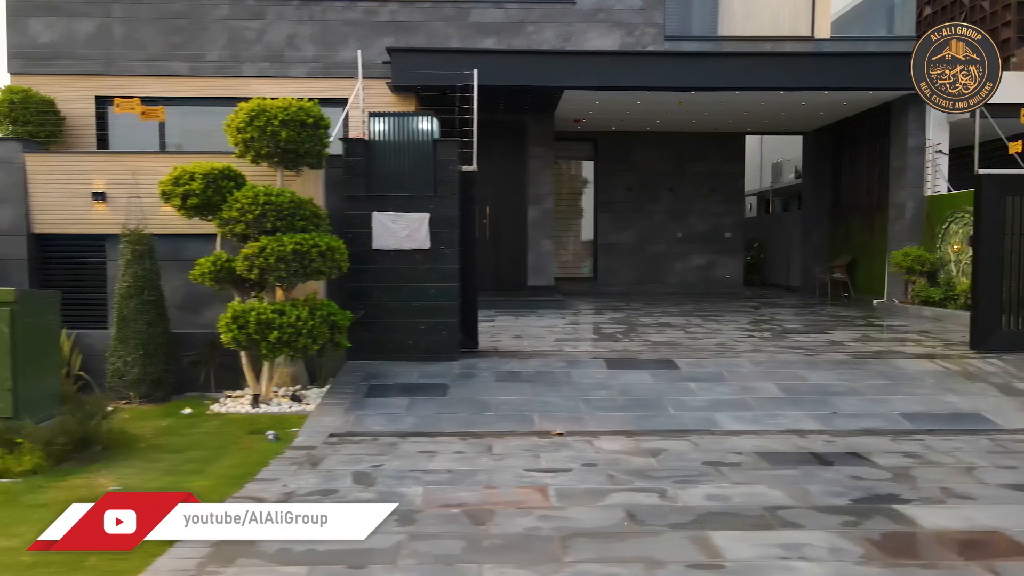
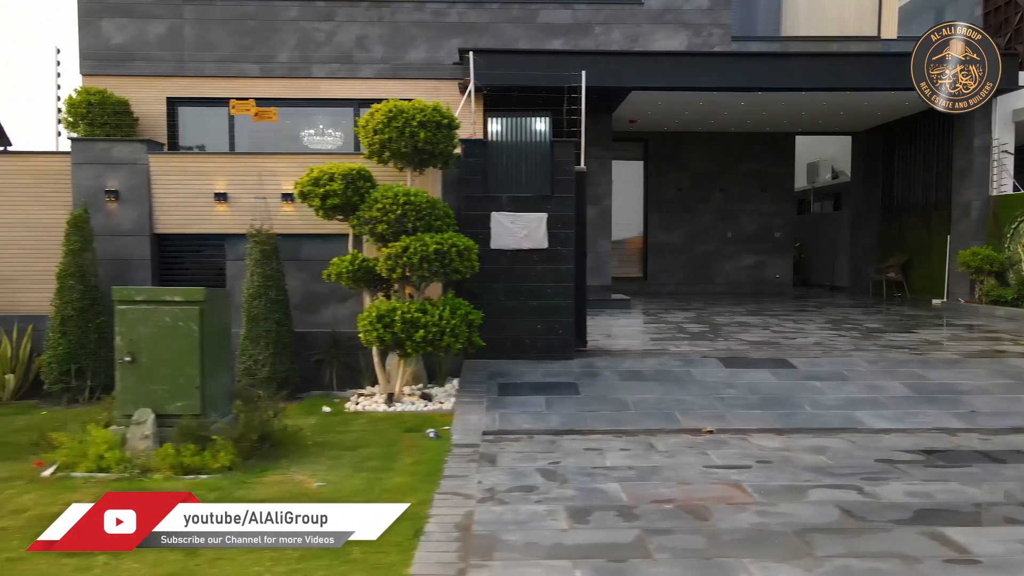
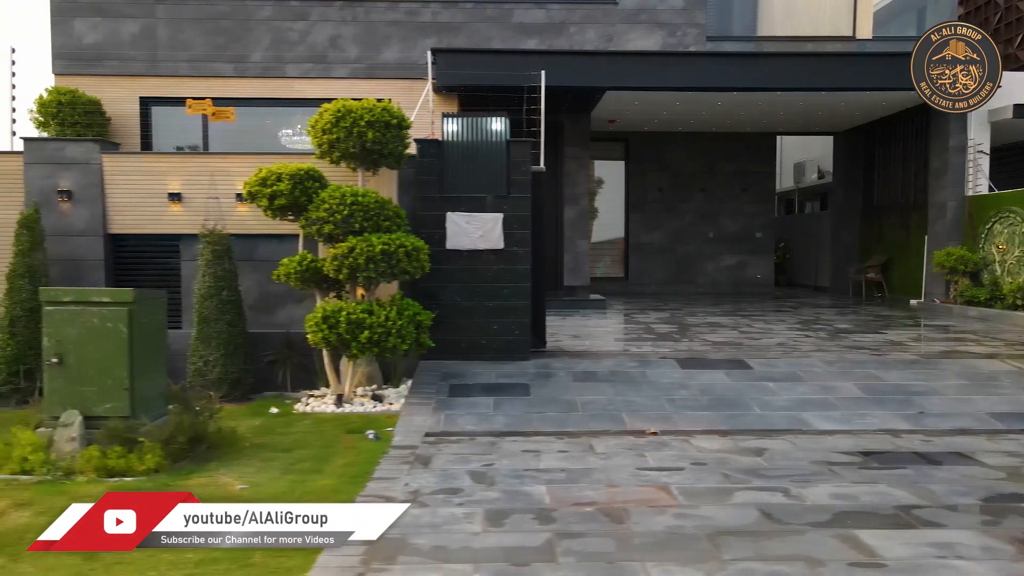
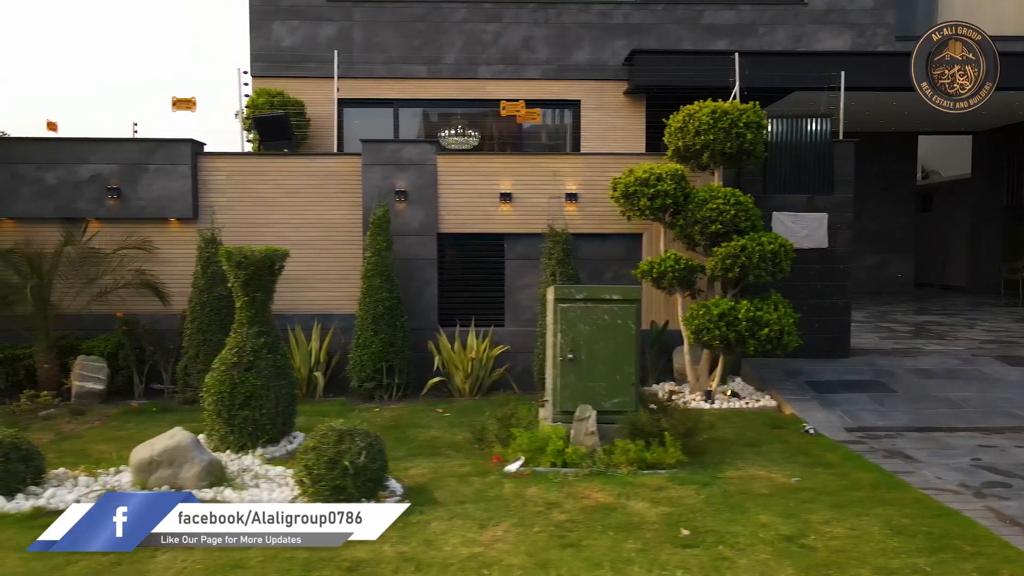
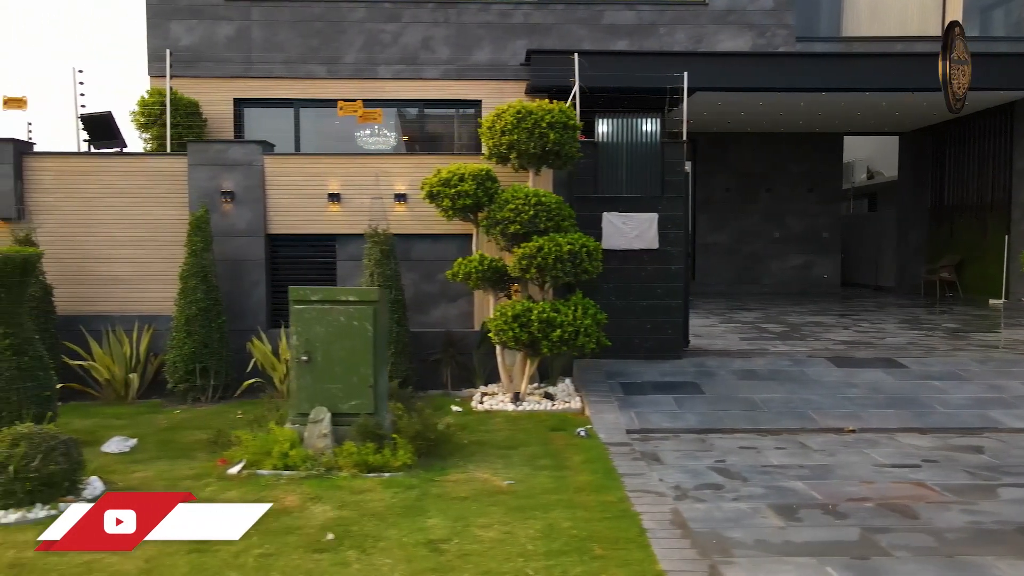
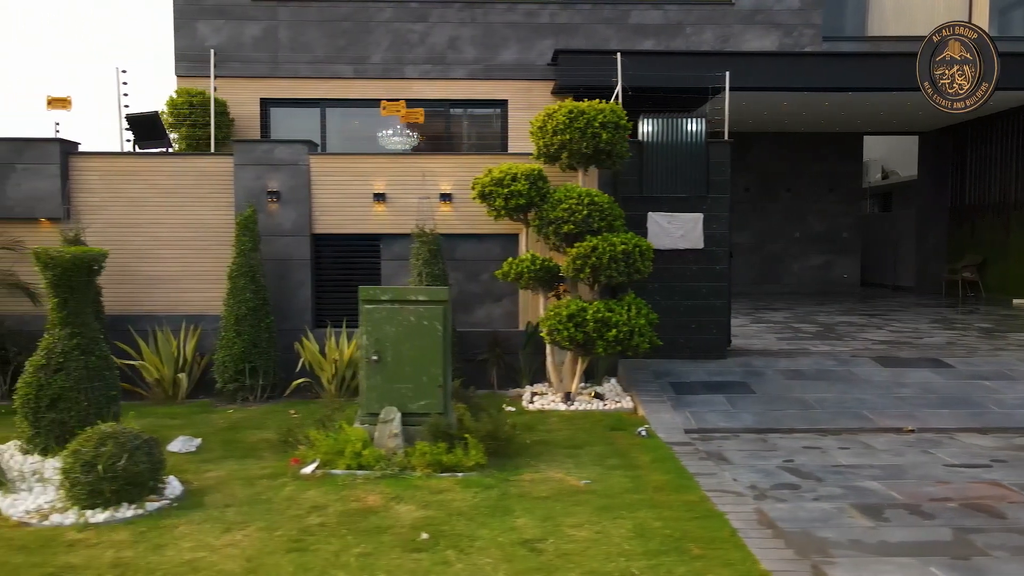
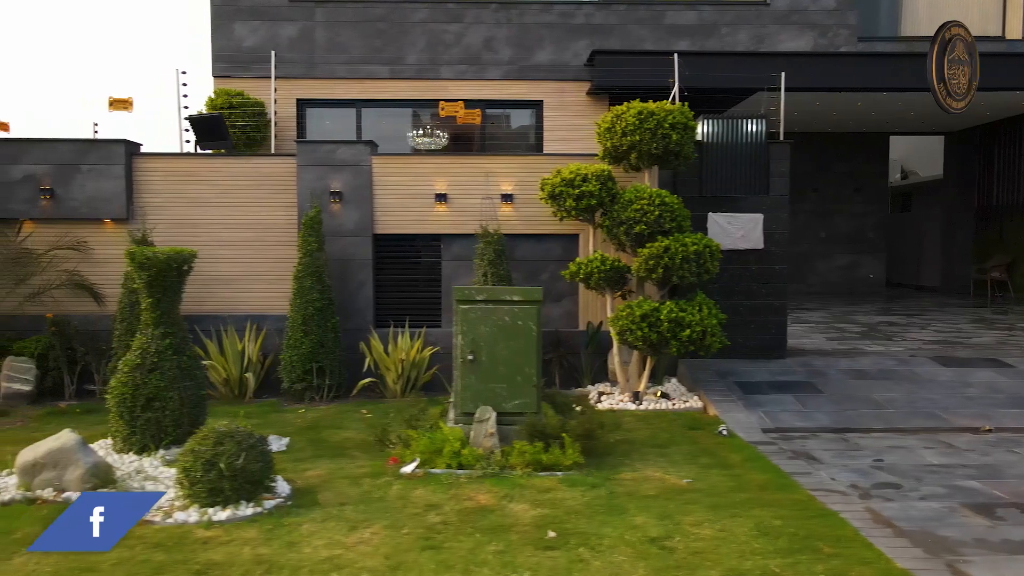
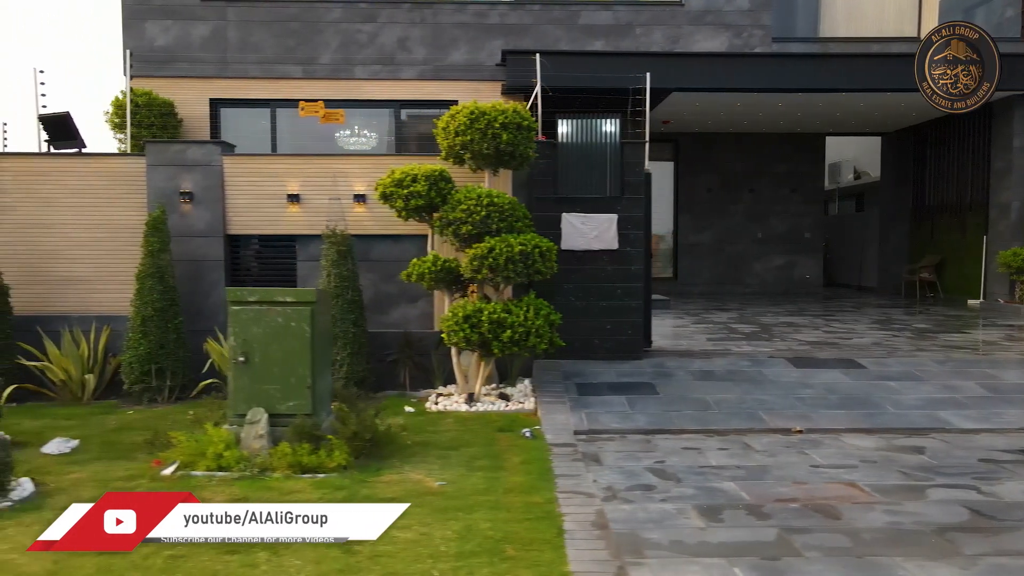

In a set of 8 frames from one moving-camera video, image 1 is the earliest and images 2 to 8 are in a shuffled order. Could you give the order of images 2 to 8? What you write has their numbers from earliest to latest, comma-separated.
3, 2, 8, 5, 6, 7, 4
